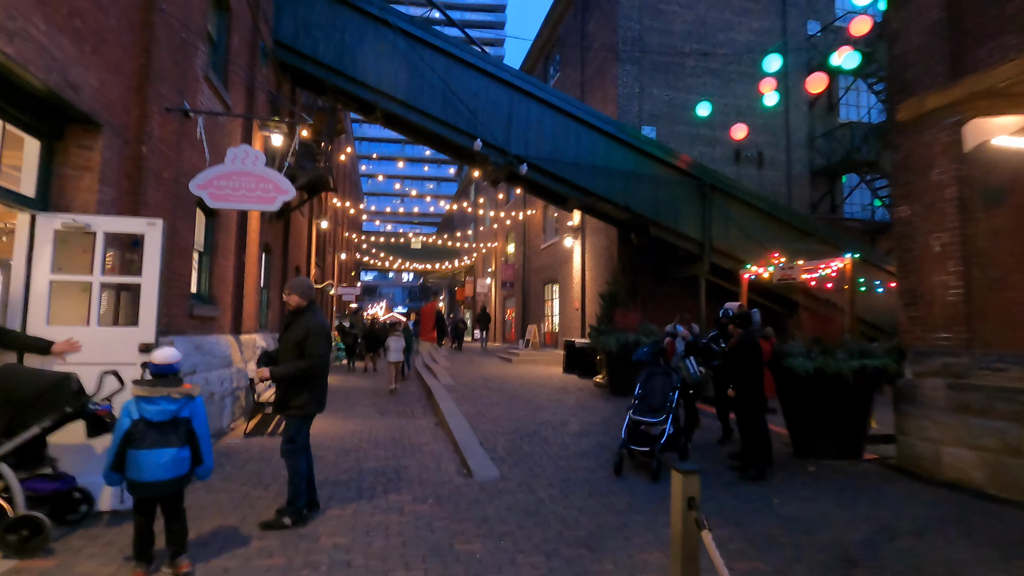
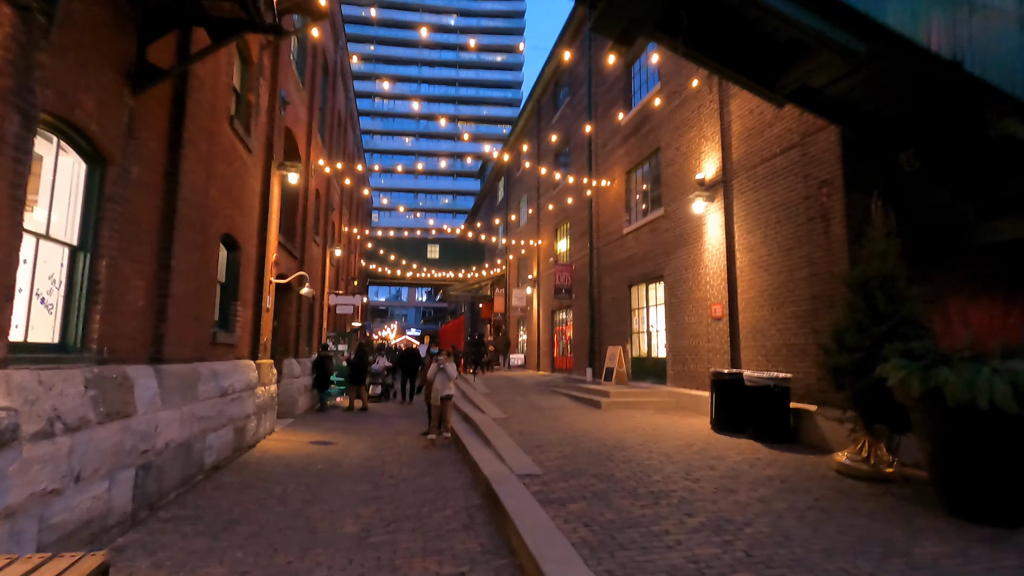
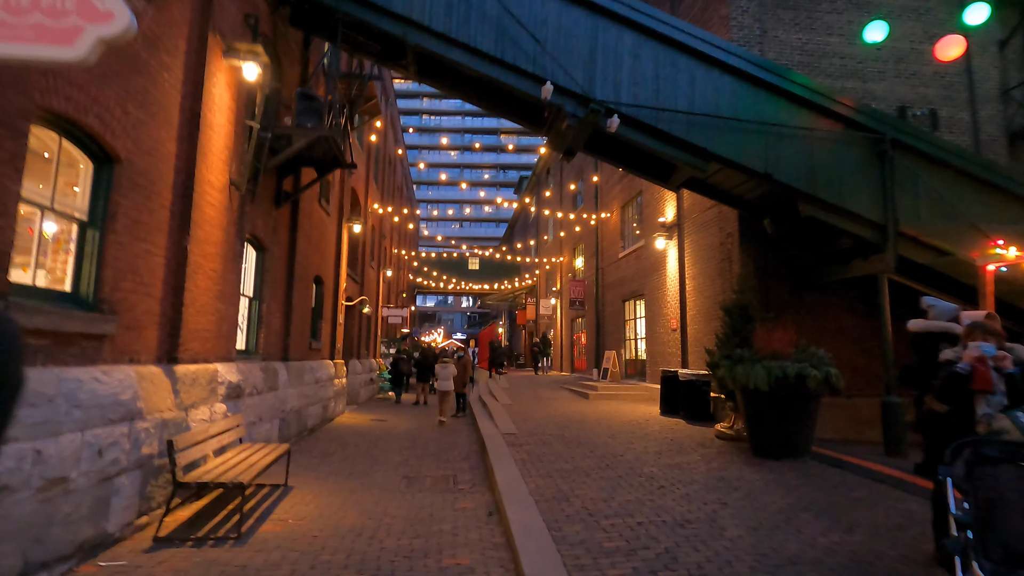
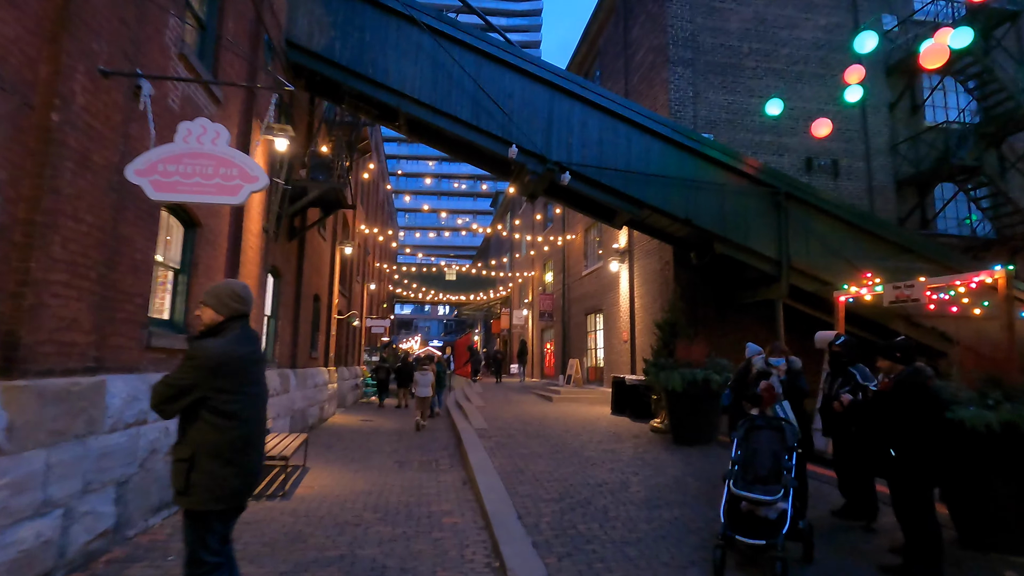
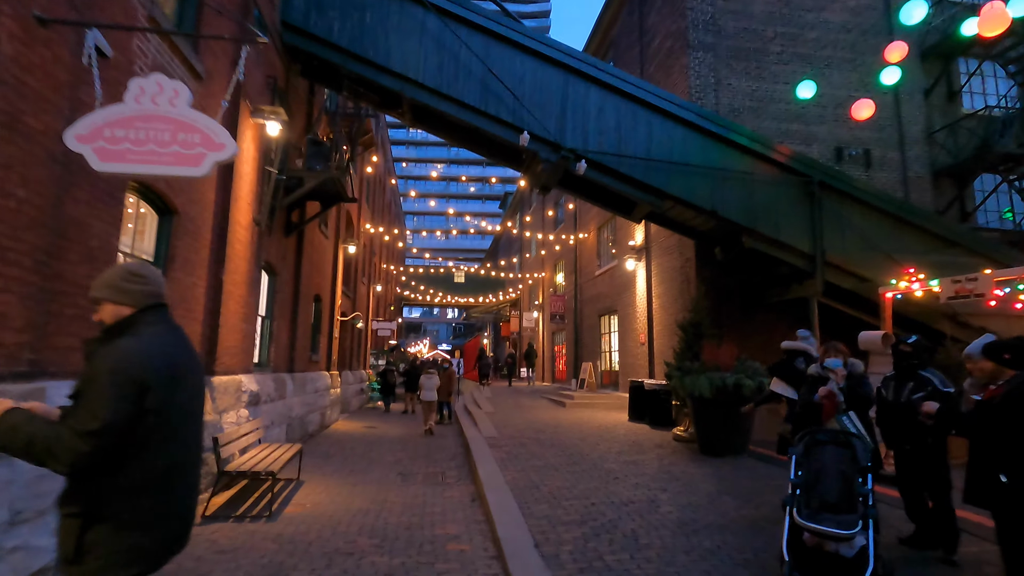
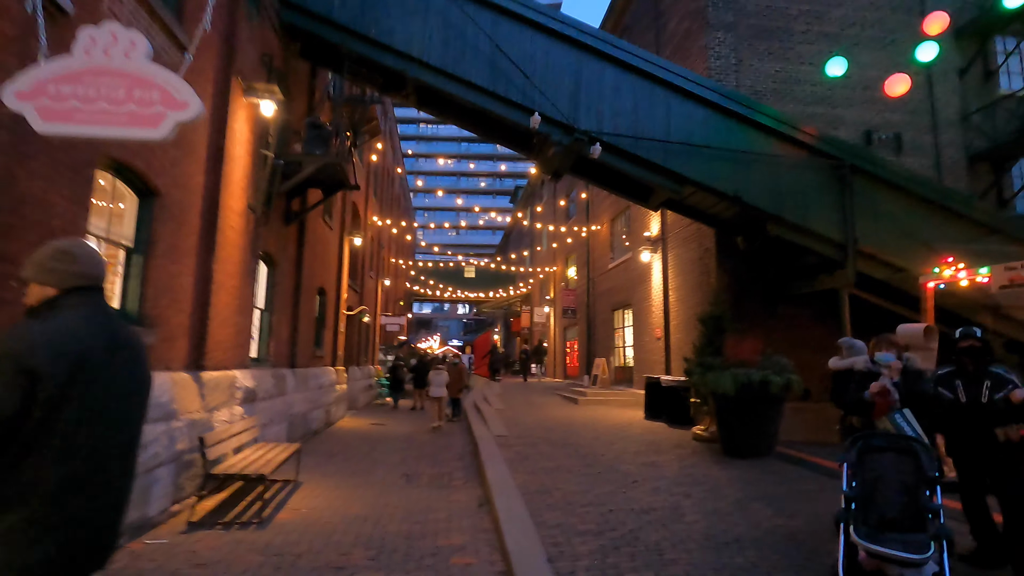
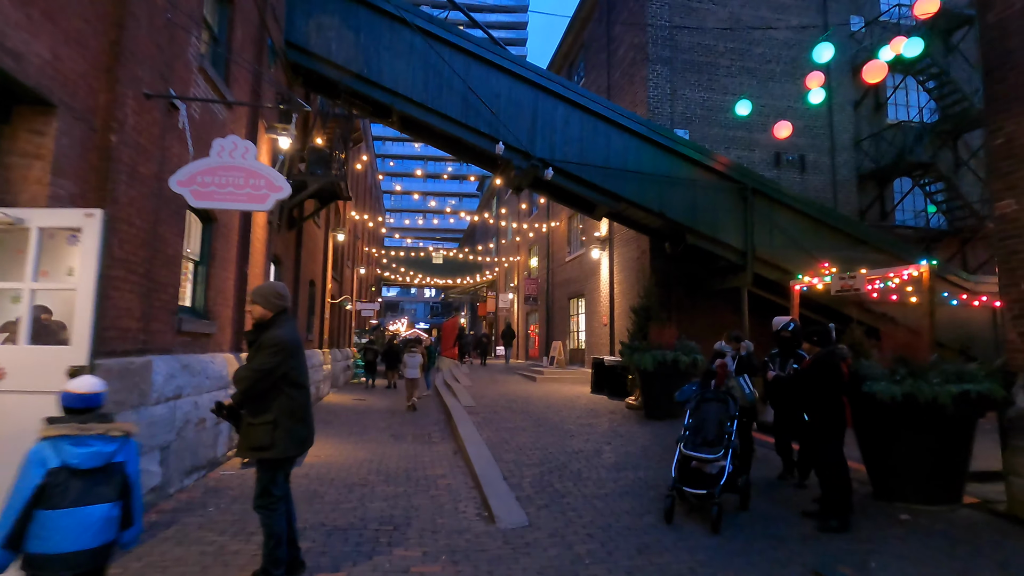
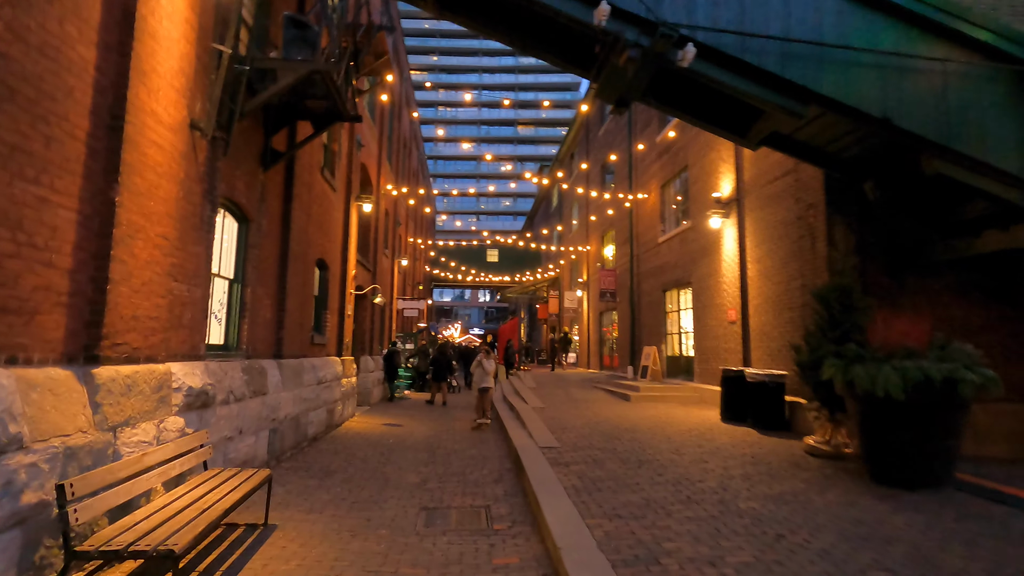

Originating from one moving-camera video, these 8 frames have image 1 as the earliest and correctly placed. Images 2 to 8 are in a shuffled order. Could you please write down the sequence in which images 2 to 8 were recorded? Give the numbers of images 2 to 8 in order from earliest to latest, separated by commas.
7, 4, 5, 6, 3, 8, 2
